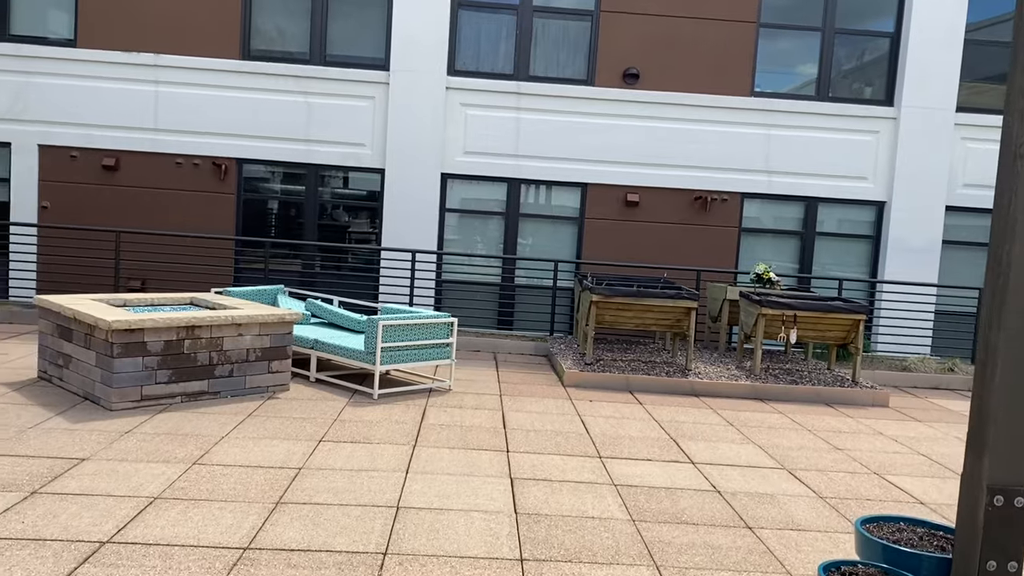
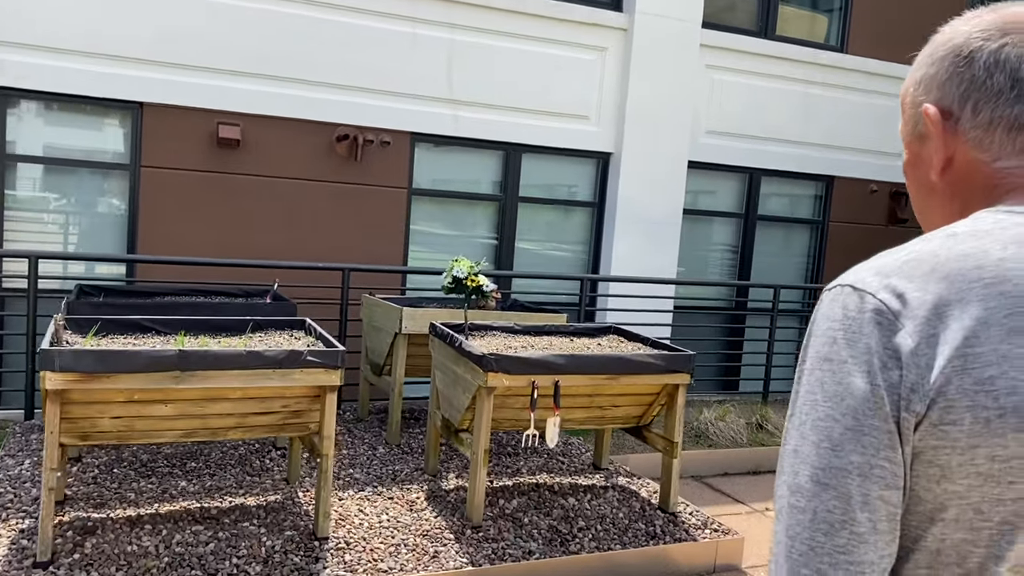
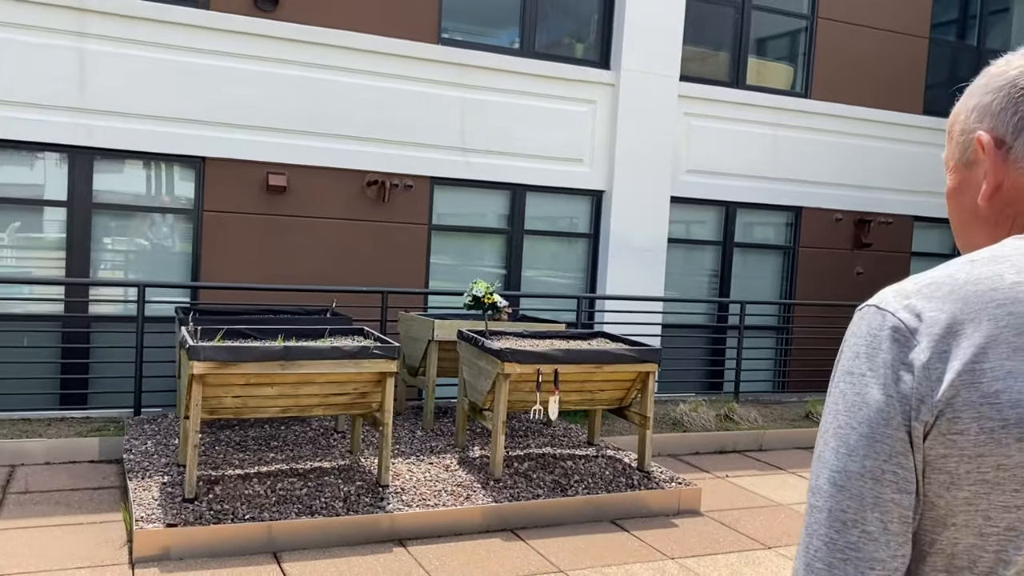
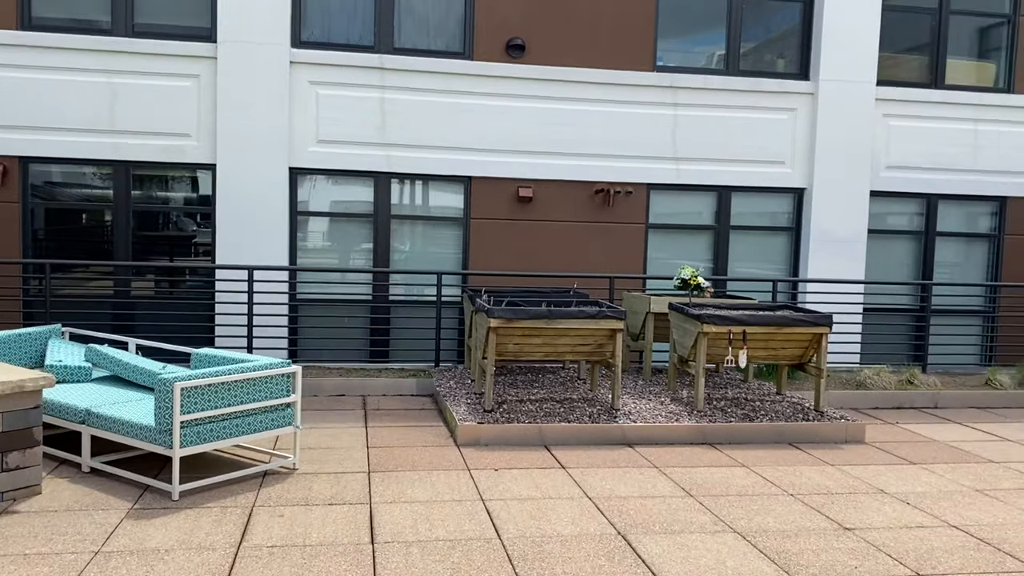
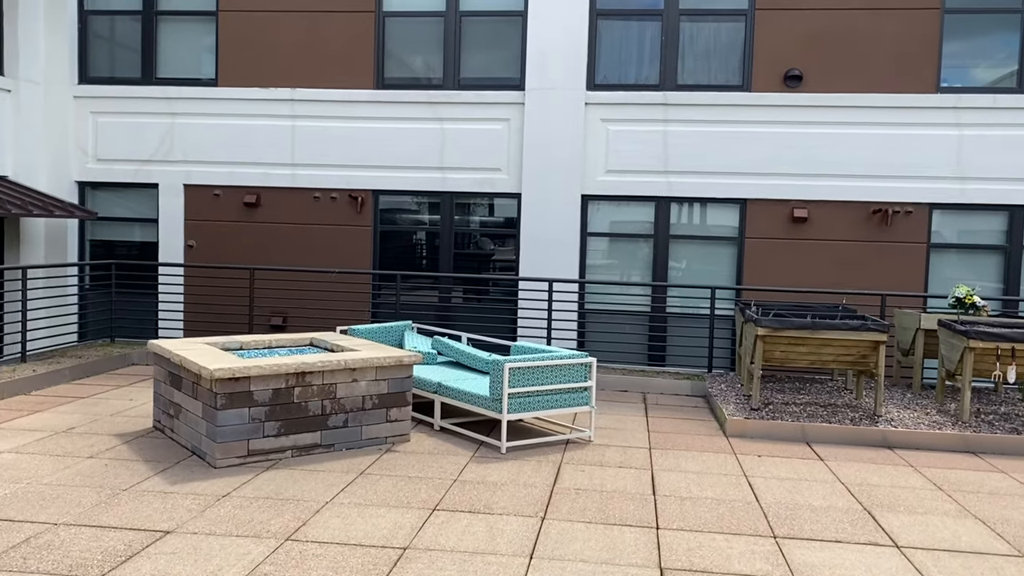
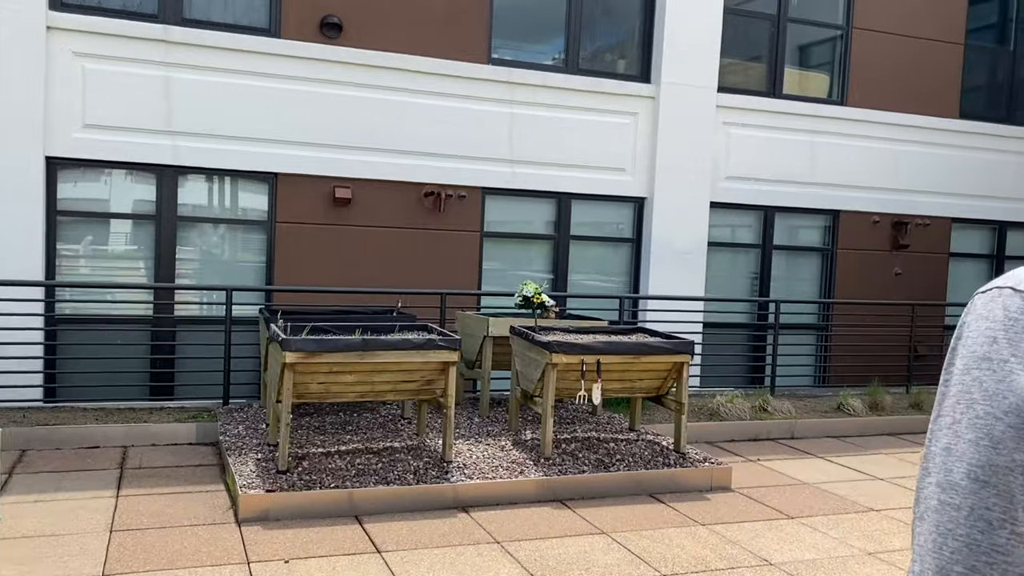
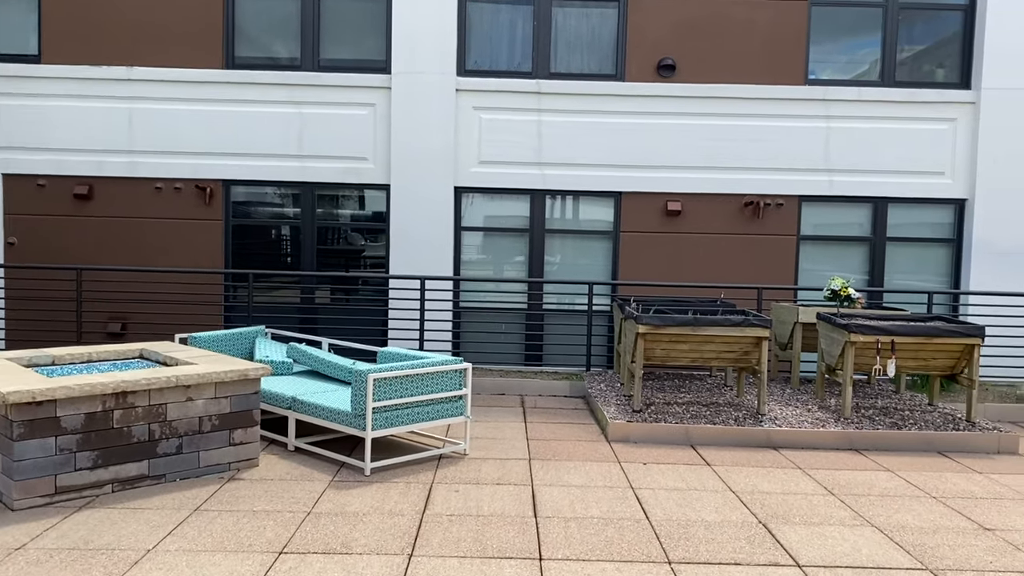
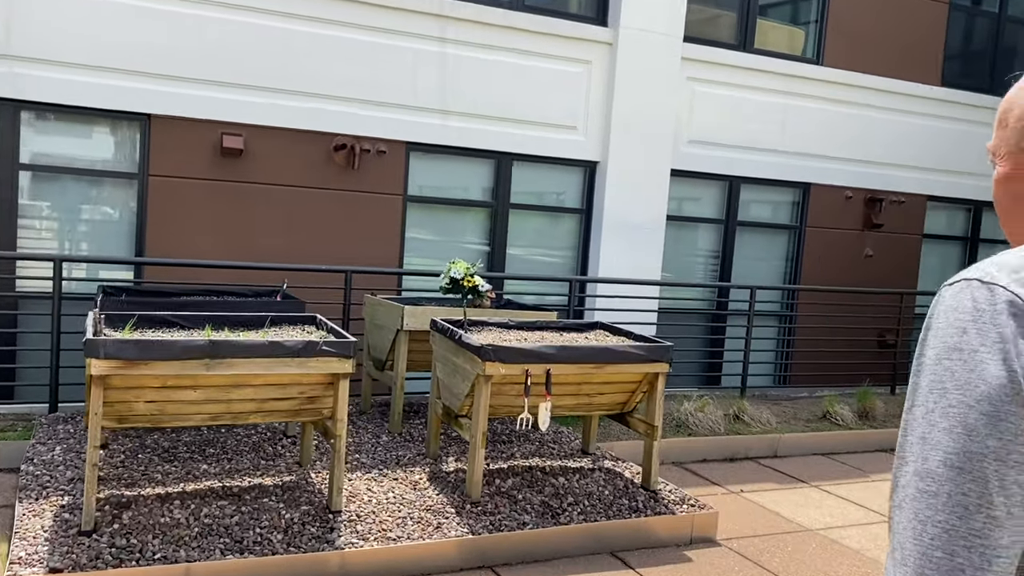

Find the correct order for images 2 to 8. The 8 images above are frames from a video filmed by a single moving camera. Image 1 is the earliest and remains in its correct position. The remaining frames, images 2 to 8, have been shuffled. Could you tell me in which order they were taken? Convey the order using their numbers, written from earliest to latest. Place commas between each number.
5, 7, 4, 6, 3, 8, 2
